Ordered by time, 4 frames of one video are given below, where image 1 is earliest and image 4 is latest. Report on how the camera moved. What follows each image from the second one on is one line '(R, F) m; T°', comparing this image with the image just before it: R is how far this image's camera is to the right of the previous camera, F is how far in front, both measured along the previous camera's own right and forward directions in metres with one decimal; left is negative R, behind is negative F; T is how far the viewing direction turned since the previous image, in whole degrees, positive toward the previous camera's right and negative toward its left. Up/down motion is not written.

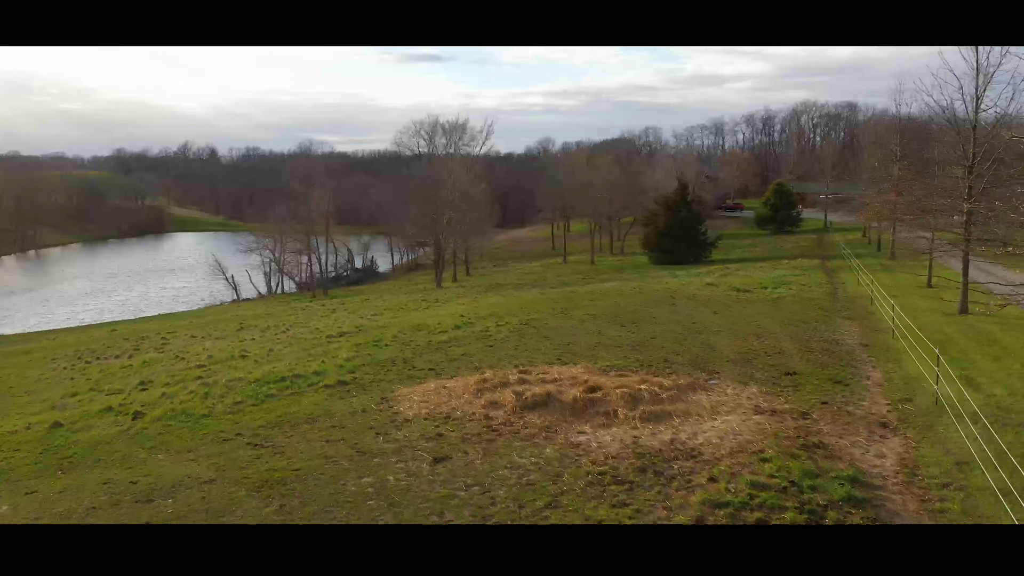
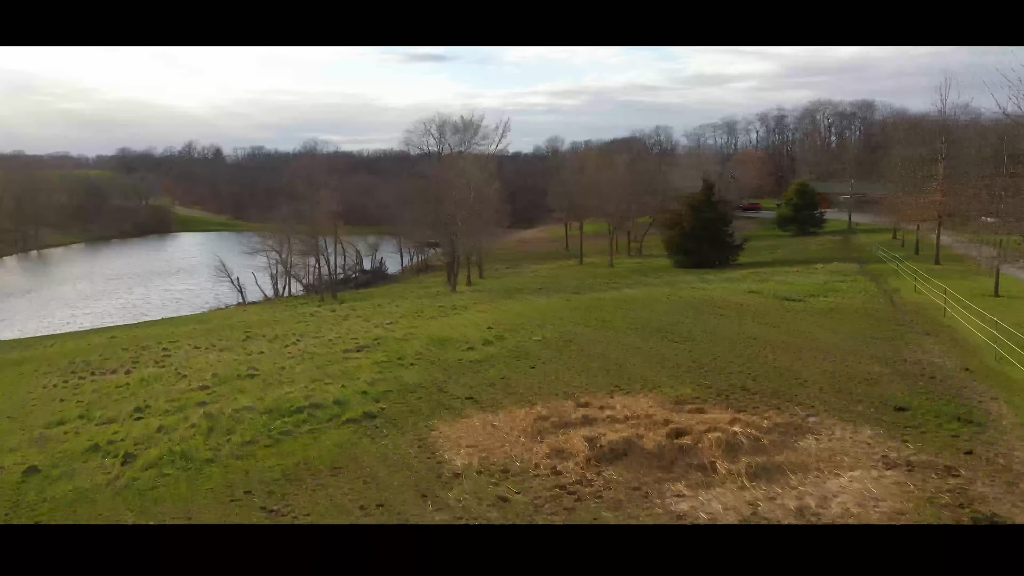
(-0.4, +1.2) m; 0°
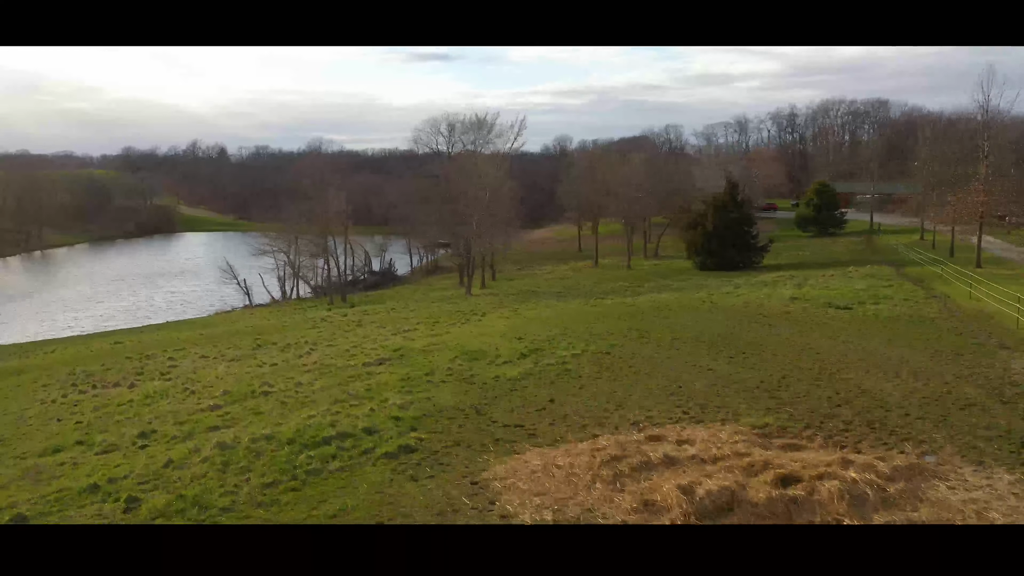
(-0.4, +0.9) m; 0°
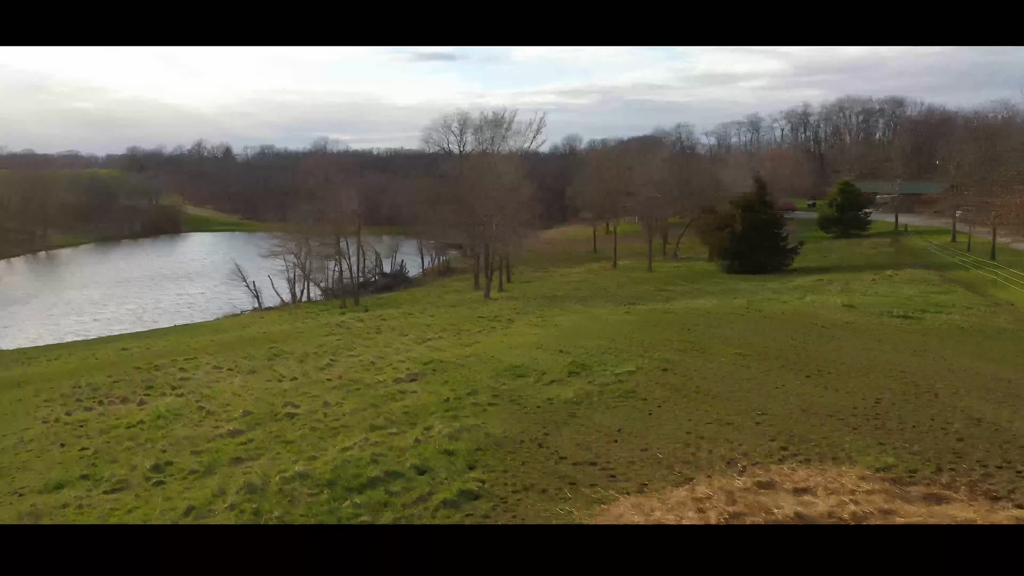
(-0.5, +0.9) m; 0°
